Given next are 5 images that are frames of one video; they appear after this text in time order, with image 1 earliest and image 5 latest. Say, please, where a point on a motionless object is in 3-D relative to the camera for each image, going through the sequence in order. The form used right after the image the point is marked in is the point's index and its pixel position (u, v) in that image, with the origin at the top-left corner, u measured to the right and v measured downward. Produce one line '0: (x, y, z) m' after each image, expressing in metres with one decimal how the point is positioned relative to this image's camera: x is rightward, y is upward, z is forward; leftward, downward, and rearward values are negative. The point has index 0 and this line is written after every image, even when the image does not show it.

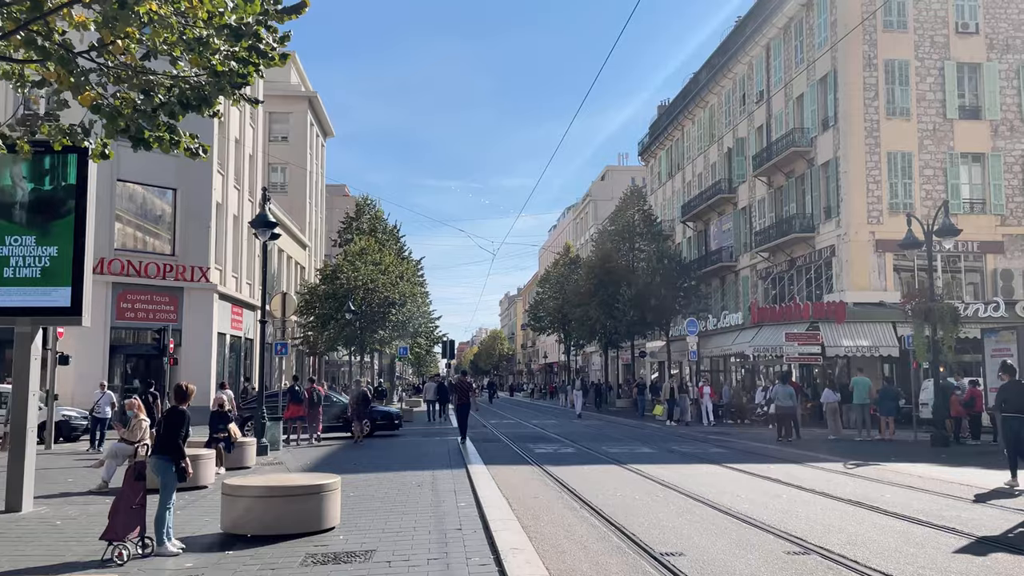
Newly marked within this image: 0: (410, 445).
0: (-2.1, -3.2, +18.8) m
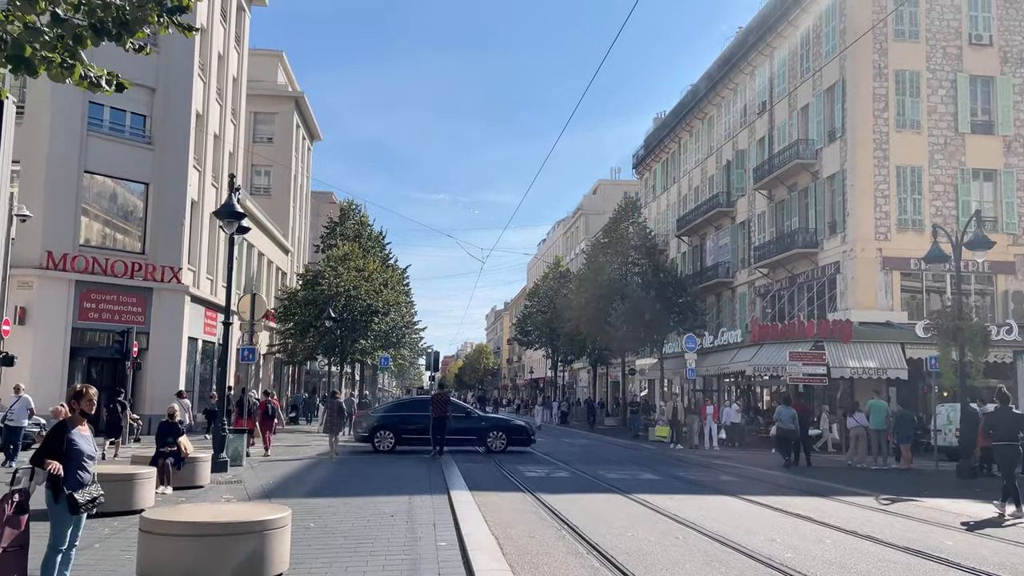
0: (-2.4, -3.3, +17.1) m
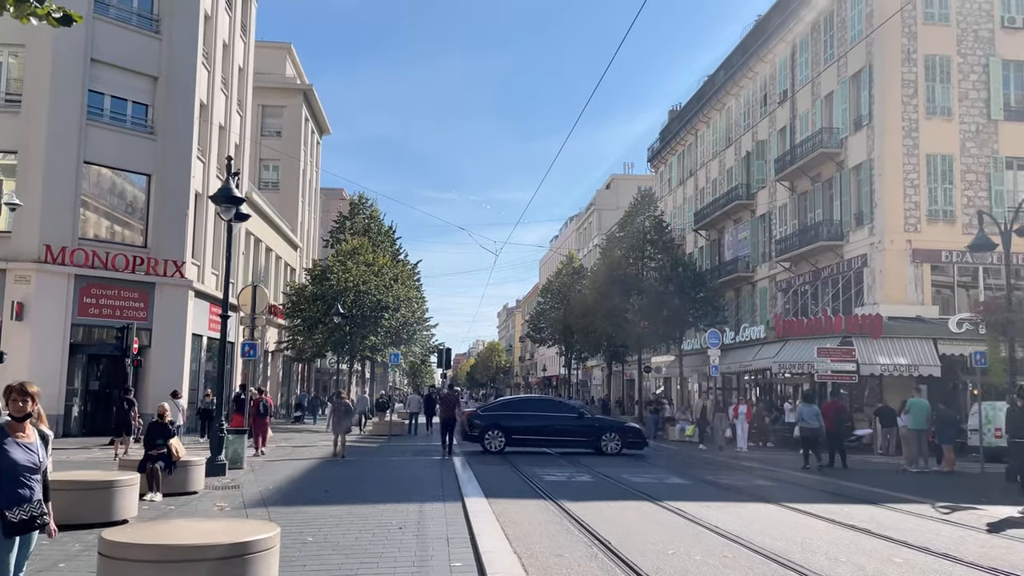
0: (-2.1, -3.1, +16.1) m
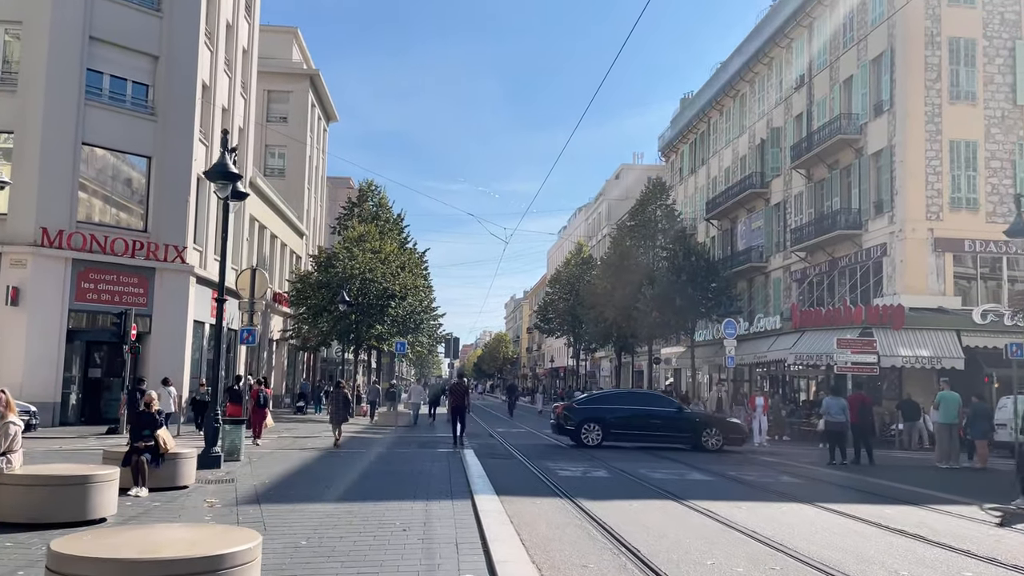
0: (-1.9, -2.9, +15.4) m
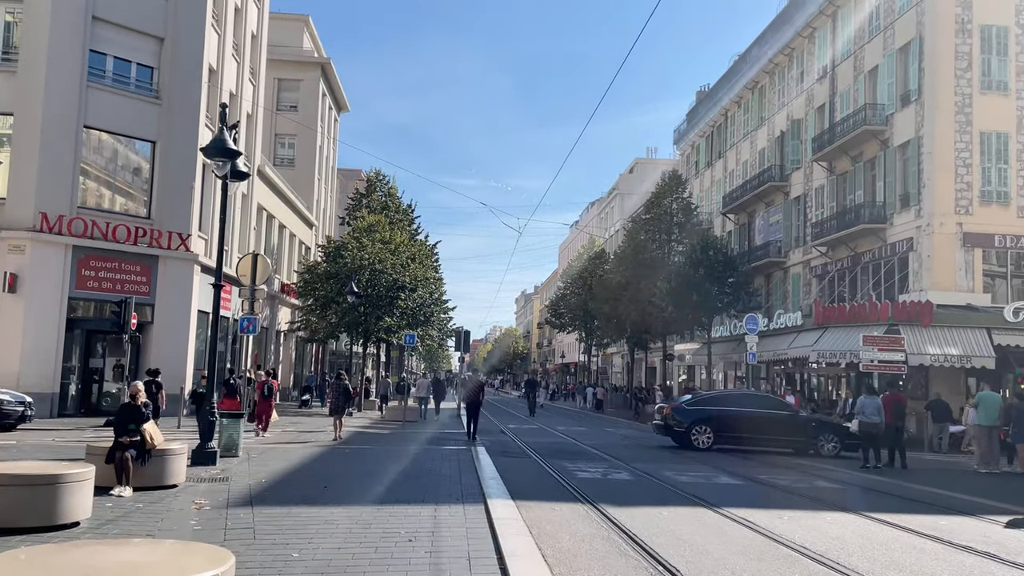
0: (-1.7, -2.7, +14.5) m
